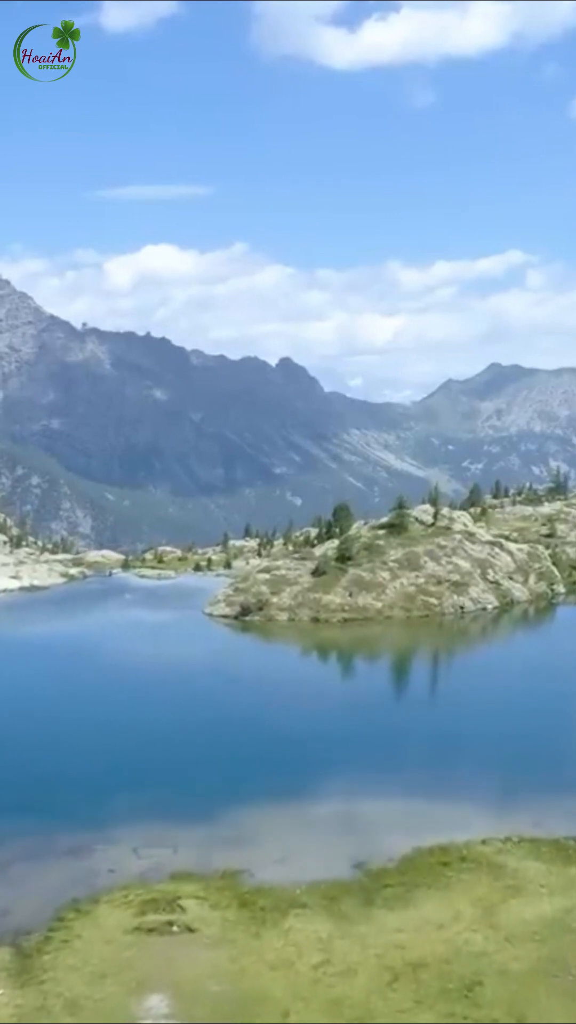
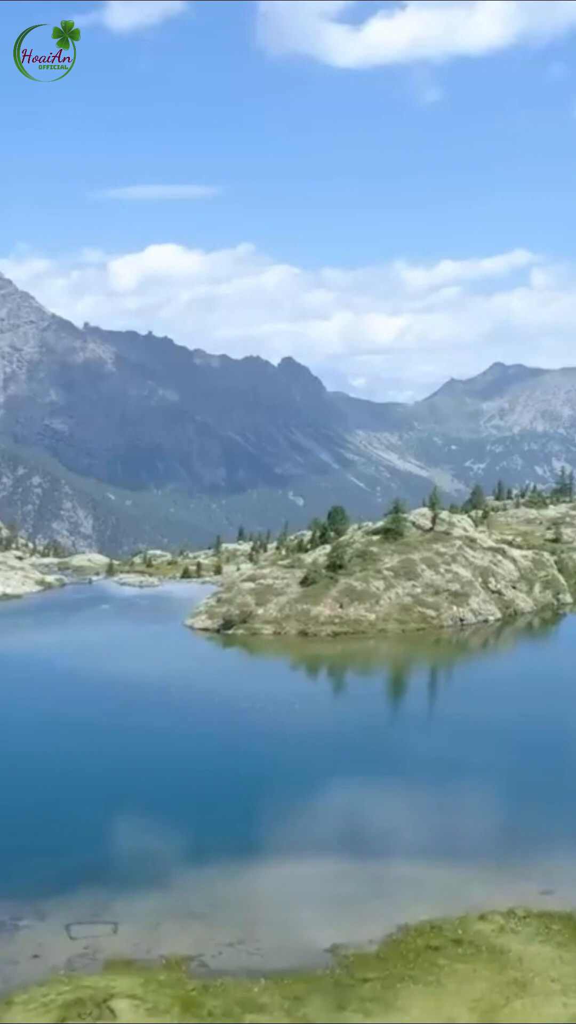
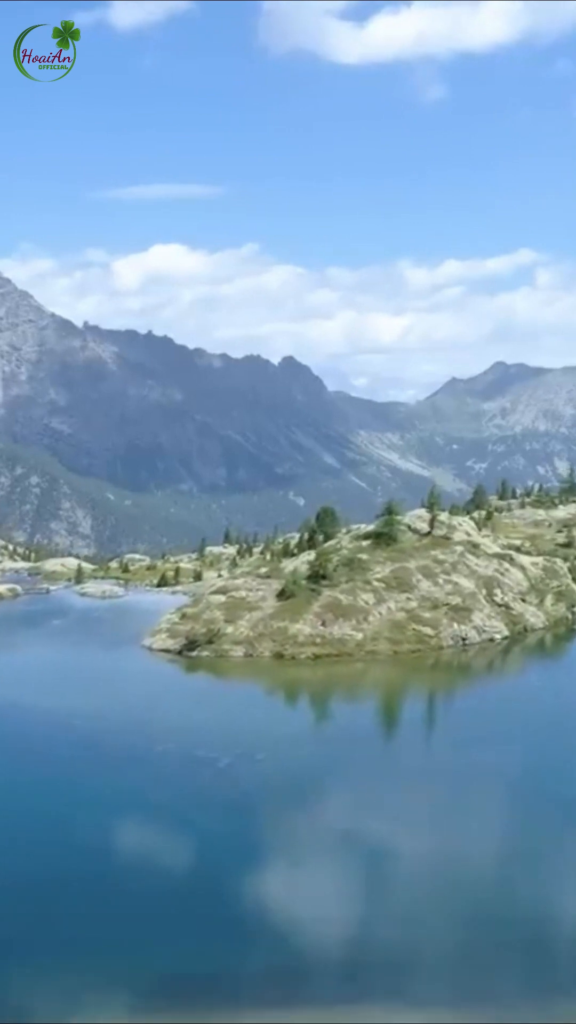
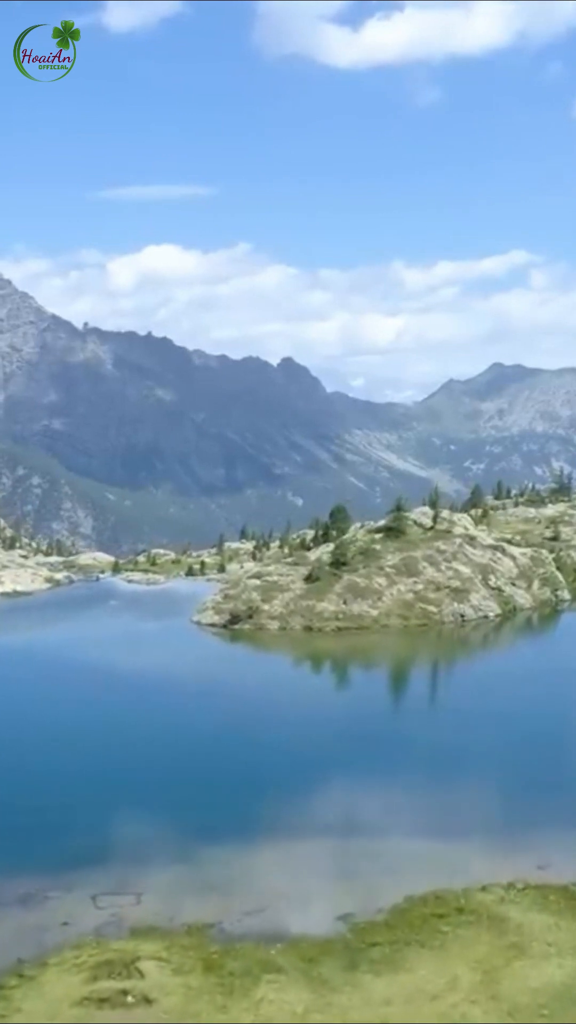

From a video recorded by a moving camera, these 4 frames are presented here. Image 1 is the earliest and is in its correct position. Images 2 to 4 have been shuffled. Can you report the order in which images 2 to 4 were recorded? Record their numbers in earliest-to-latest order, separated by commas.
4, 2, 3
